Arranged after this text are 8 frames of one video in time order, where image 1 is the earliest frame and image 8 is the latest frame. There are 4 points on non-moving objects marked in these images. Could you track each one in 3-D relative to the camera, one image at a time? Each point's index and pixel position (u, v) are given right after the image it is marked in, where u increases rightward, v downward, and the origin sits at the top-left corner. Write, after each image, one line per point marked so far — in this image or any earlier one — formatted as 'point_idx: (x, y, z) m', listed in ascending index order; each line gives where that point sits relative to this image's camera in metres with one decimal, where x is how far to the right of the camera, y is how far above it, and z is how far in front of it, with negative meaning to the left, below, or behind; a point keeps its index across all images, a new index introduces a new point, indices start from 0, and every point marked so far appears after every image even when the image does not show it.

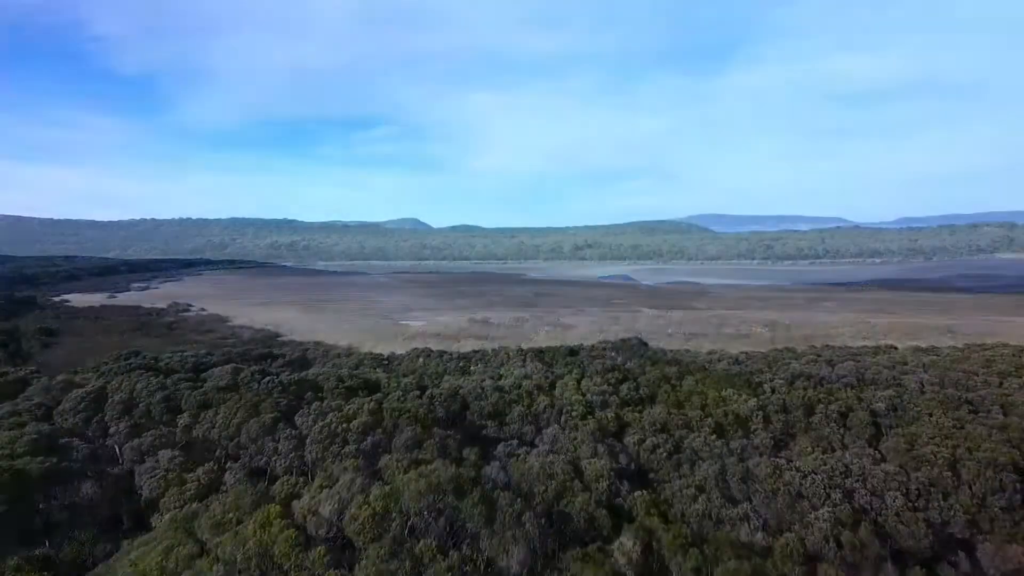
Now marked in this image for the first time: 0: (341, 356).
0: (-5.1, -2.0, +17.3) m
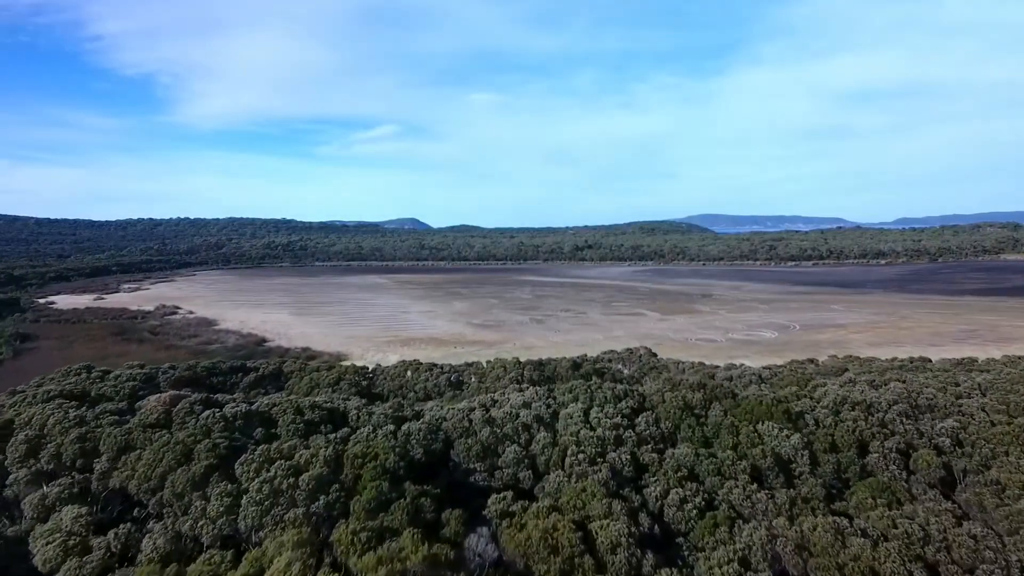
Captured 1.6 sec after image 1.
0: (-5.2, -2.2, +15.8) m
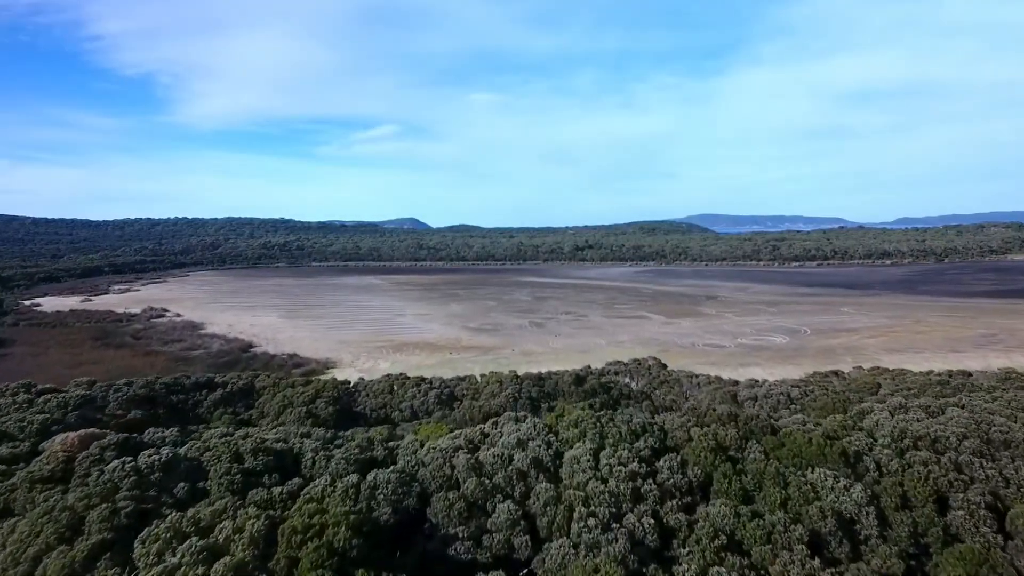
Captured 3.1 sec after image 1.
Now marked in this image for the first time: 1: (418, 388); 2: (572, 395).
0: (-5.3, -2.4, +14.3) m
1: (-2.4, -2.6, +14.5) m
2: (+1.4, -2.6, +14.0) m
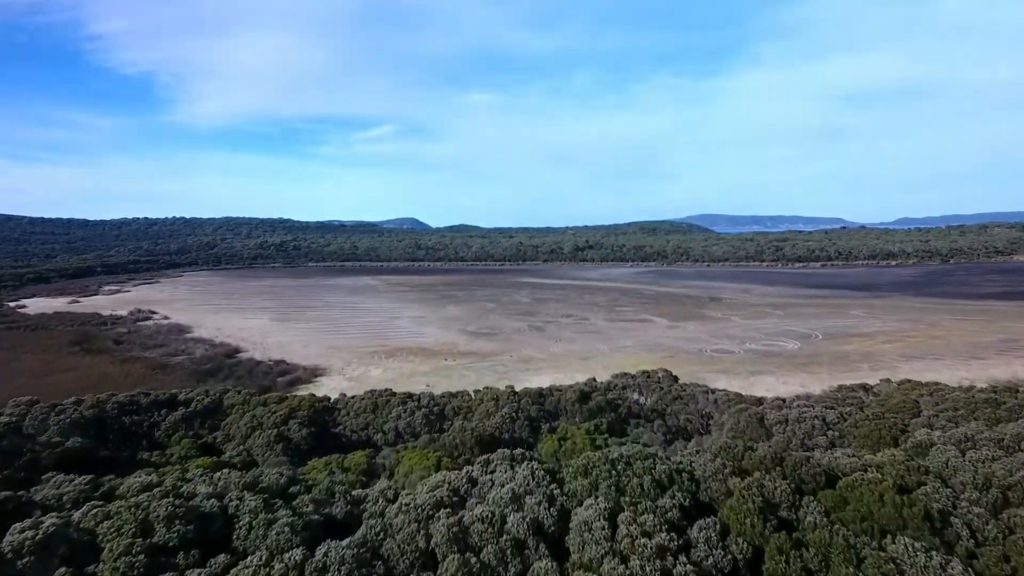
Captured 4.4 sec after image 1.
0: (-5.4, -2.5, +12.9) m
1: (-2.5, -2.7, +13.1) m
2: (+1.4, -2.8, +12.6) m
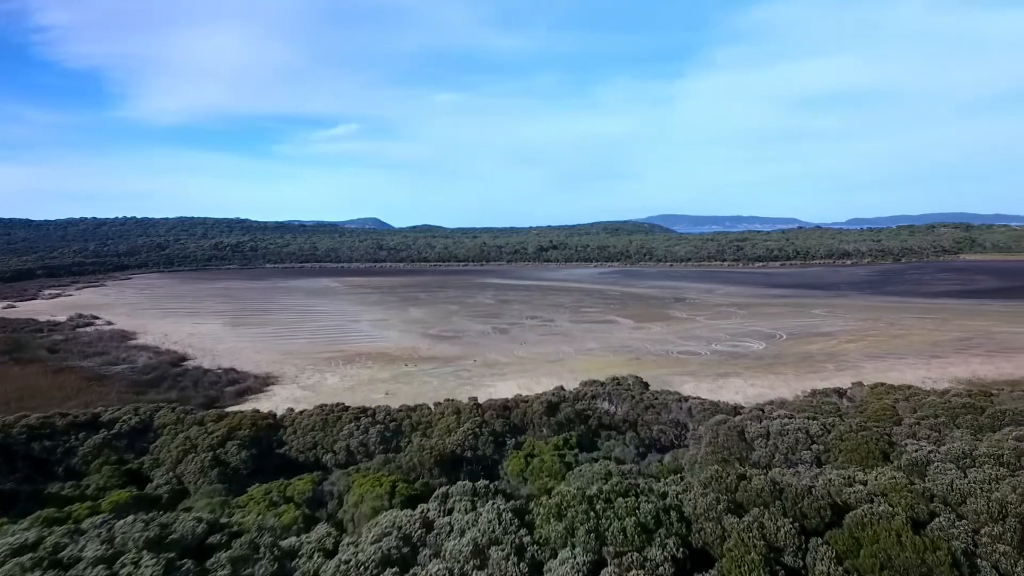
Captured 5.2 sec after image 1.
0: (-6.1, -2.7, +11.6) m
1: (-3.2, -2.8, +12.1) m
2: (+0.6, -2.9, +11.8) m
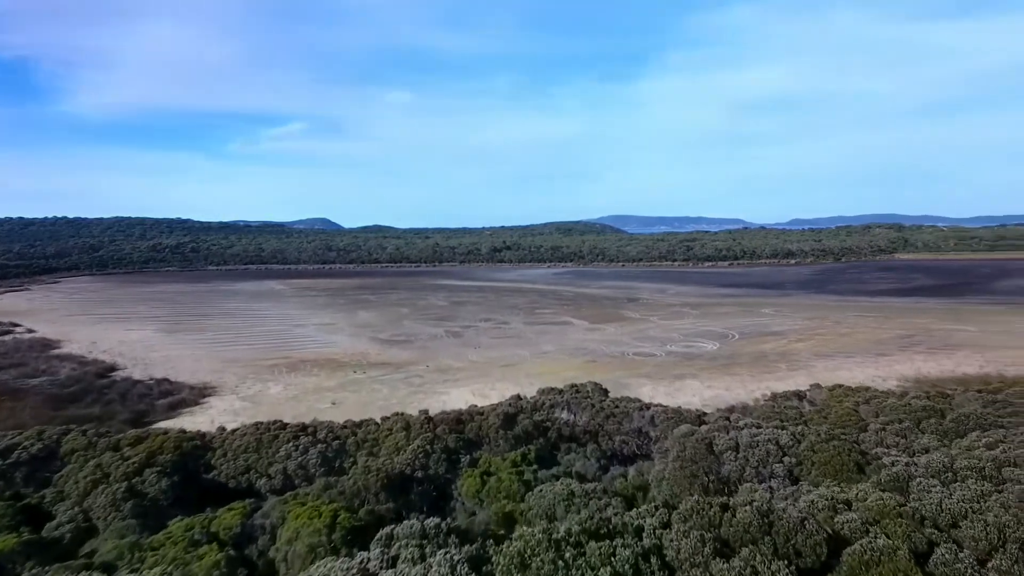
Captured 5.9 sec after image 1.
0: (-7.0, -2.8, +10.4) m
1: (-4.1, -3.0, +11.0) m
2: (-0.3, -3.0, +11.1) m
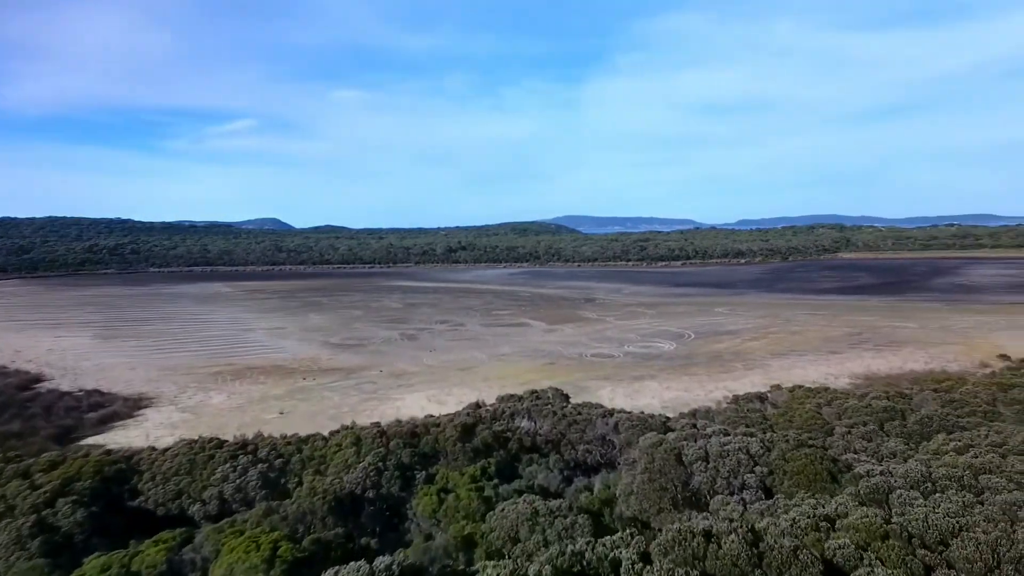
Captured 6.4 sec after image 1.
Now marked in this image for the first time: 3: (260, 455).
0: (-7.6, -2.9, +9.2) m
1: (-4.8, -3.1, +10.1) m
2: (-1.0, -3.0, +10.4) m
3: (-4.5, -3.0, +10.3) m
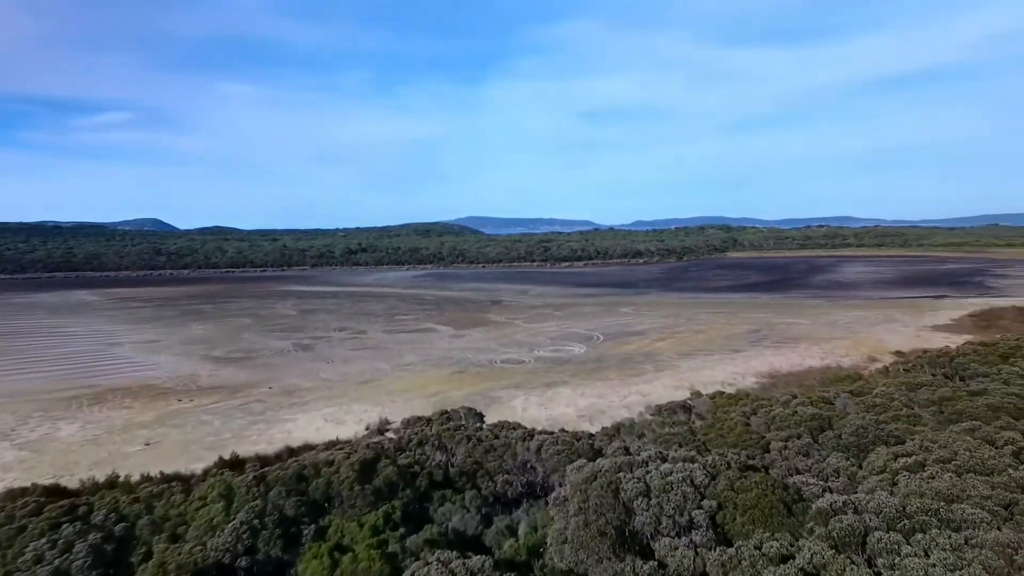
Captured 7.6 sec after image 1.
0: (-8.7, -3.2, +6.4) m
1: (-6.1, -3.3, +7.7) m
2: (-2.4, -3.2, +8.7) m
3: (-5.8, -3.2, +8.1) m
